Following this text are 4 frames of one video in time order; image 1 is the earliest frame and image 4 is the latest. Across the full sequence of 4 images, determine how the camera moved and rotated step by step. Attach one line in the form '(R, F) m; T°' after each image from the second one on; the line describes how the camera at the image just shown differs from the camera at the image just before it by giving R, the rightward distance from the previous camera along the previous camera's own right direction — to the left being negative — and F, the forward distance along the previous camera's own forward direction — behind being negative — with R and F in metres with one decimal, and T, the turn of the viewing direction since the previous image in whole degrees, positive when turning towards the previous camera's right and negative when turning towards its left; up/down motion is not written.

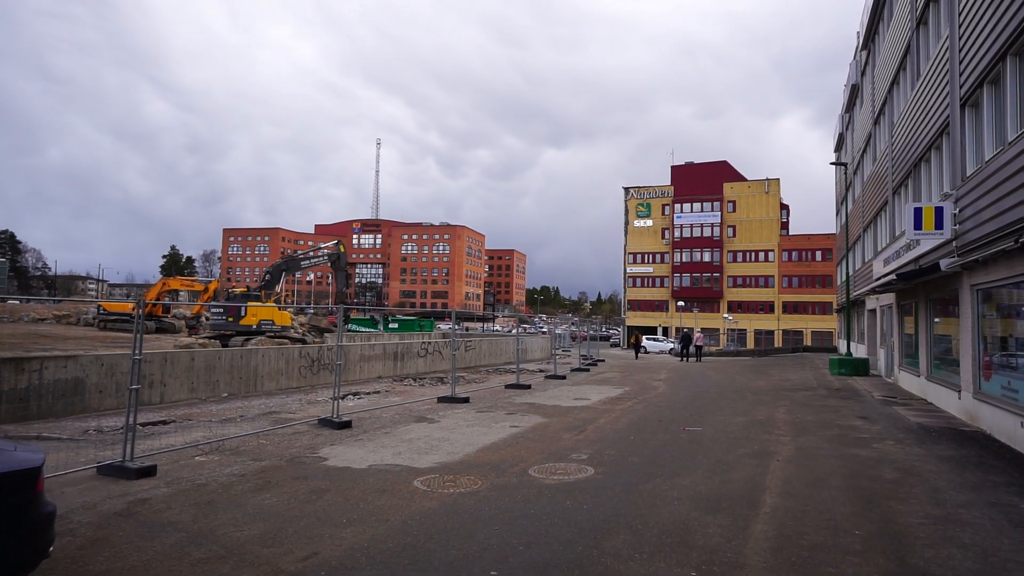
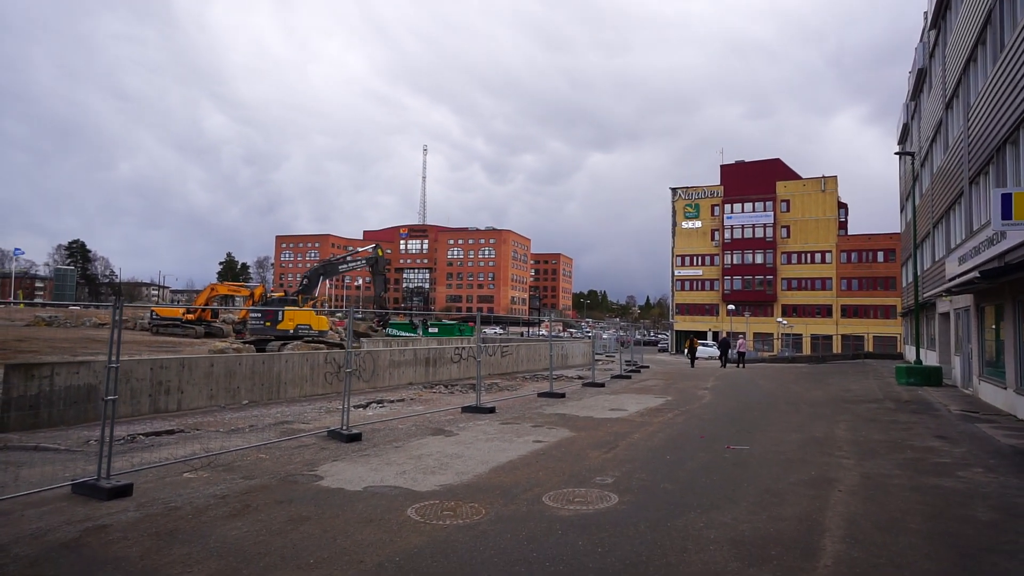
(+0.4, +0.9) m; -4°
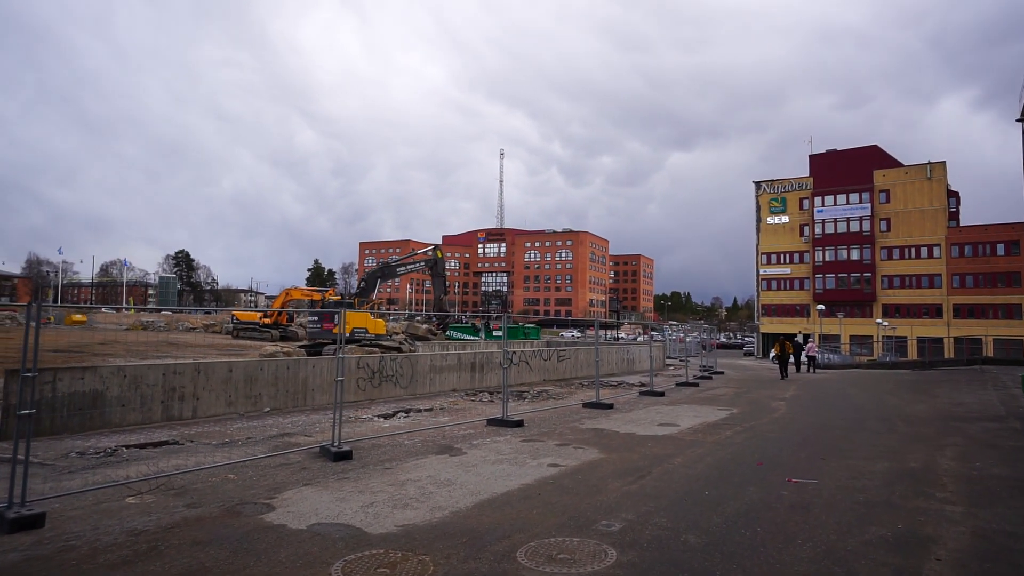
(+0.9, +1.4) m; -8°
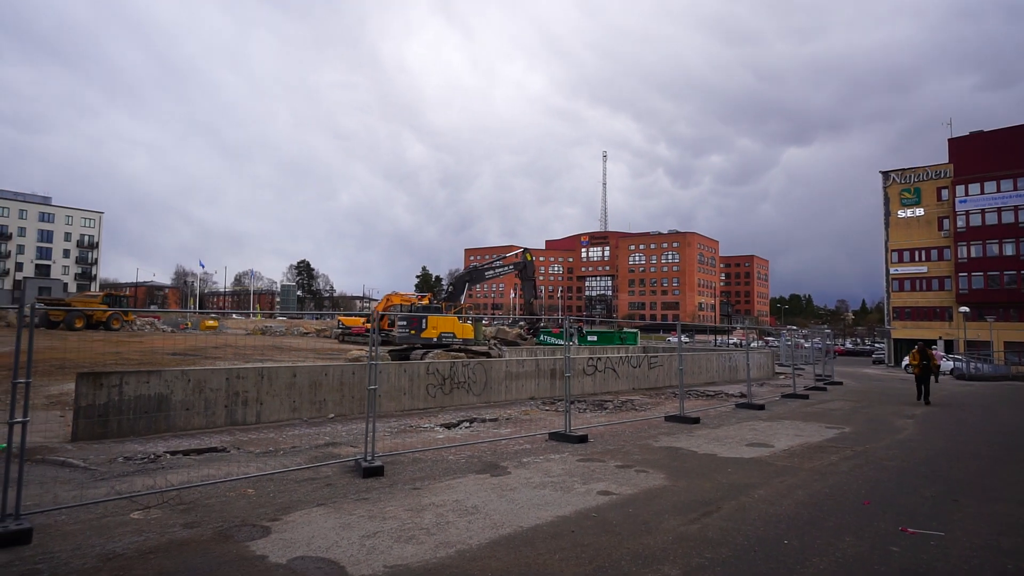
(+0.7, +1.0) m; -10°
